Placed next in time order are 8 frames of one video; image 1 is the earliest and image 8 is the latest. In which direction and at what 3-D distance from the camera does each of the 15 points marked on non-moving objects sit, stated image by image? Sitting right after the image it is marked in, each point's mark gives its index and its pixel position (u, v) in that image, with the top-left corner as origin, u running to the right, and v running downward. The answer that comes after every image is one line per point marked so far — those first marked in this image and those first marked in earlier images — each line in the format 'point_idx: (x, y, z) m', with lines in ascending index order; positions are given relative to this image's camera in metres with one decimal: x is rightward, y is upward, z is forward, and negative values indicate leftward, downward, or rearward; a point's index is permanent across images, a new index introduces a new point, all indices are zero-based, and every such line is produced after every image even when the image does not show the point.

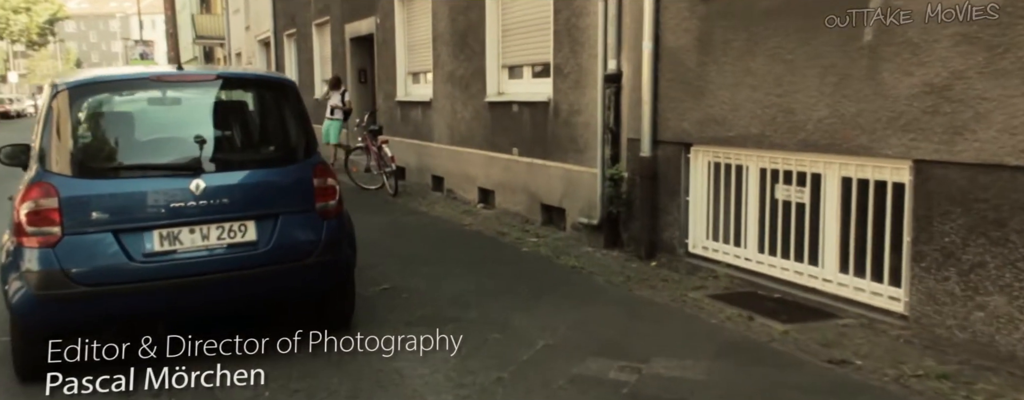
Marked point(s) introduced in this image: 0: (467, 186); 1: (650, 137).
0: (-0.6, +0.2, +10.7) m
1: (+1.1, +0.5, +6.3) m
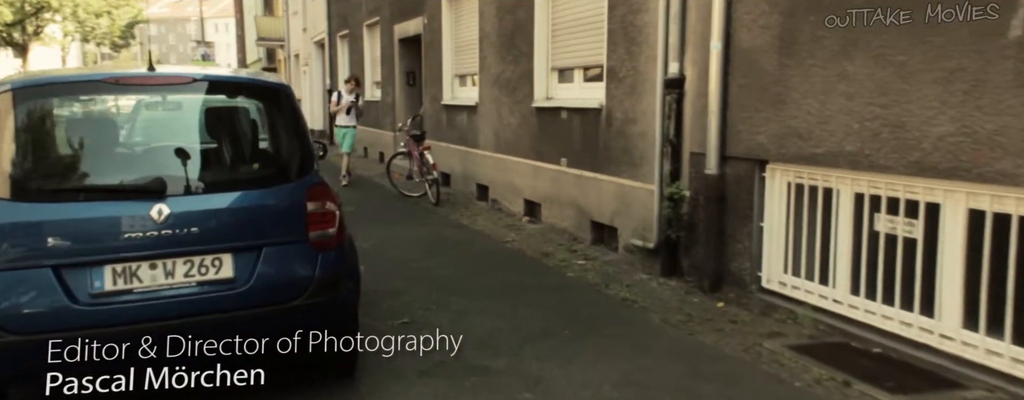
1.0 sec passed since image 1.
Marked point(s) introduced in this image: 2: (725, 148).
0: (0.0, 0.0, +10.0) m
1: (+1.4, +0.3, +5.4) m
2: (+1.4, +0.4, +5.4) m
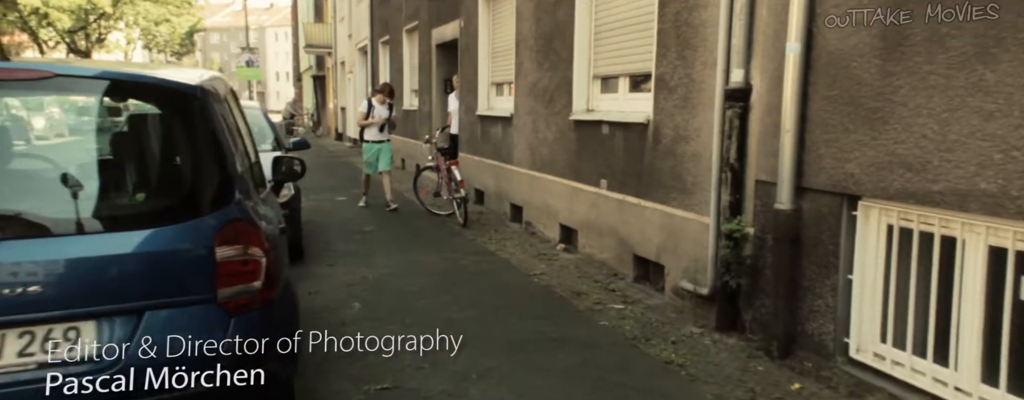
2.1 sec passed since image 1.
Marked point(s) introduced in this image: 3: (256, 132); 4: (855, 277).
0: (+0.4, -0.2, +8.9) m
1: (+1.5, +0.1, +4.3) m
2: (+1.6, +0.1, +4.3) m
3: (-2.9, +0.7, +8.8) m
4: (+1.7, -0.4, +3.9) m
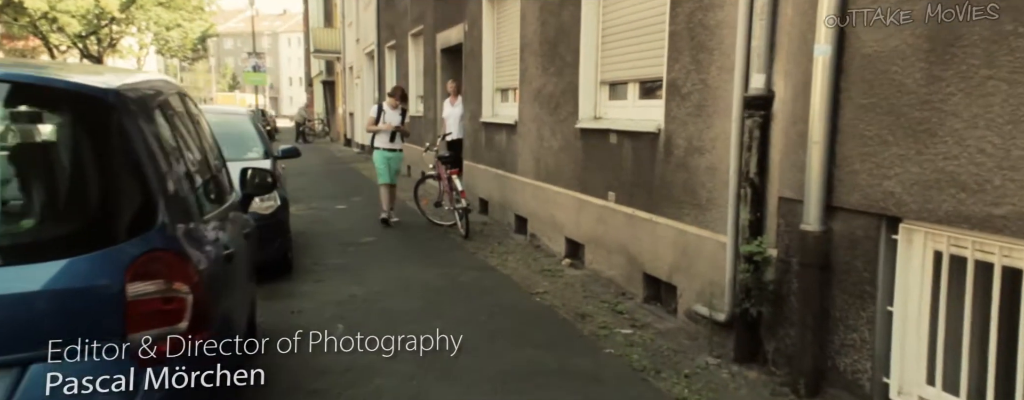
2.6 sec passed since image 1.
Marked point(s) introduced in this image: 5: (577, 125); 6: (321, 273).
0: (+0.4, -0.4, +8.5) m
1: (+1.5, 0.0, +3.8) m
2: (+1.5, 0.0, +3.8) m
3: (-2.8, +0.6, +8.4) m
4: (+1.7, -0.5, +3.5) m
5: (+0.6, +0.7, +7.8) m
6: (-1.8, -0.7, +7.4) m
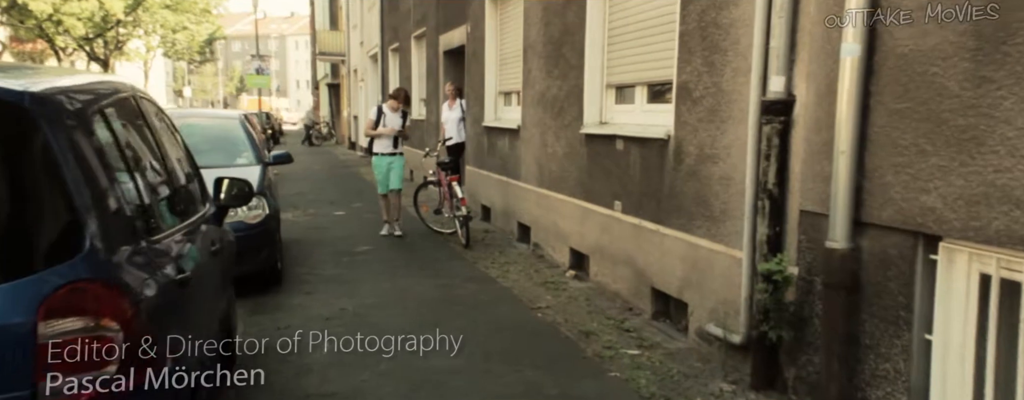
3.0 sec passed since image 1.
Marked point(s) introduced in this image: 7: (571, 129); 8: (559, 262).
0: (+0.4, -0.5, +8.1) m
1: (+1.5, -0.1, +3.5) m
2: (+1.5, 0.0, +3.4) m
3: (-2.8, +0.5, +8.1) m
4: (+1.7, -0.5, +3.1) m
5: (+0.7, +0.7, +7.4) m
6: (-1.8, -0.7, +7.1) m
7: (+0.6, +0.7, +7.8) m
8: (+0.5, -0.6, +8.0) m
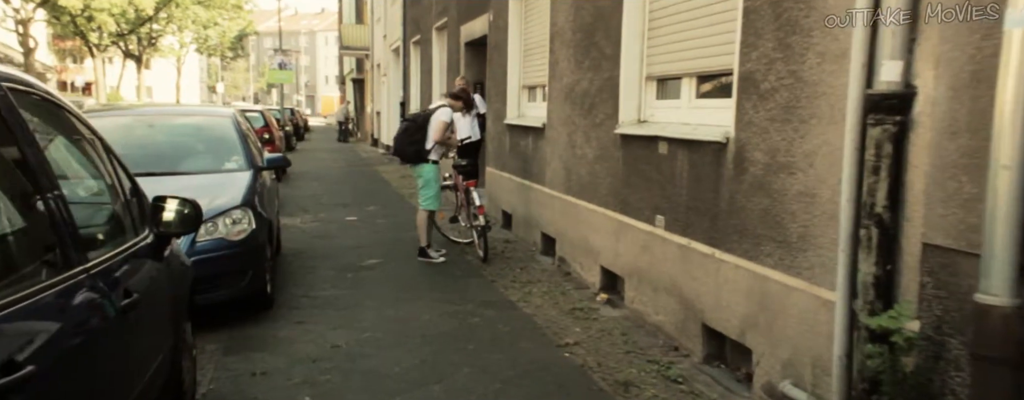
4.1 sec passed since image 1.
0: (+0.6, -0.5, +7.1) m
1: (+1.5, -0.2, +2.4) m
2: (+1.6, -0.1, +2.4) m
3: (-2.6, +0.5, +7.2) m
4: (+1.7, -0.7, +2.1) m
5: (+0.8, +0.6, +6.4) m
6: (-1.6, -0.8, +6.1) m
7: (+0.8, +0.6, +6.7) m
8: (+0.7, -0.7, +7.0) m
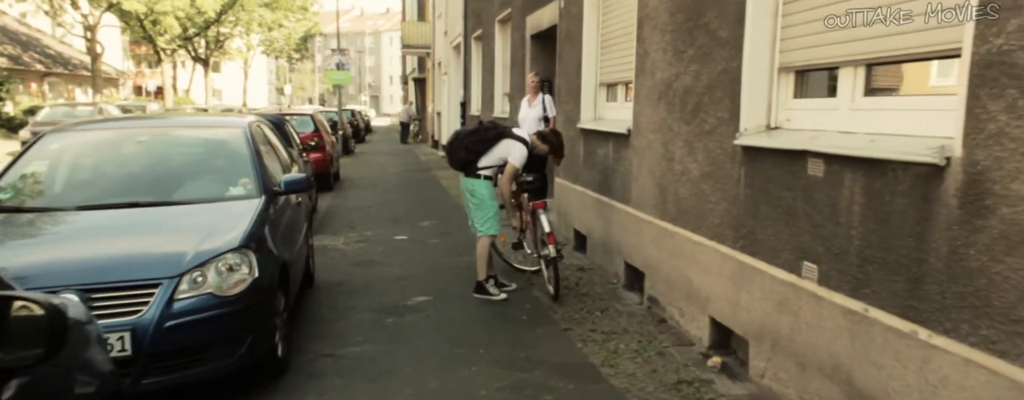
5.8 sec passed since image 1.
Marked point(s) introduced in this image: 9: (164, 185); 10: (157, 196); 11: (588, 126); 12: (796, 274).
0: (+1.2, -0.7, +5.5) m
1: (+1.7, -0.4, +0.7) m
2: (+1.7, -0.3, +0.7) m
3: (-2.0, +0.3, +5.8) m
4: (+1.8, -0.9, +0.4) m
5: (+1.3, +0.4, +4.8) m
6: (-1.1, -1.0, +4.7) m
7: (+1.3, +0.4, +5.1) m
8: (+1.2, -0.9, +5.3) m
9: (-2.4, +0.1, +5.5) m
10: (-2.4, 0.0, +5.4) m
11: (+0.8, +0.8, +8.4) m
12: (+1.4, -0.4, +4.0) m
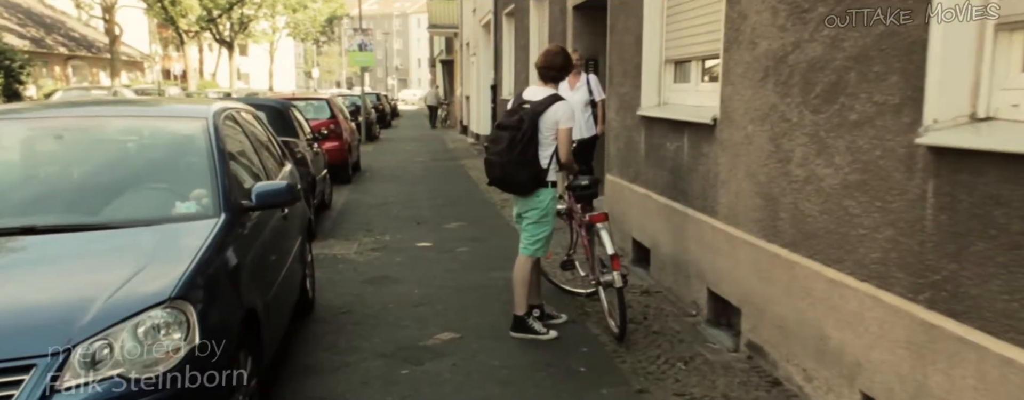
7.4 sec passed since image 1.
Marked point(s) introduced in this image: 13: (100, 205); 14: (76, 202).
0: (+1.5, -0.8, +3.9) m
1: (+1.8, -0.6, -0.9) m
2: (+1.9, -0.5, -0.9) m
3: (-1.7, +0.2, +4.3) m
4: (+2.0, -1.1, -1.3) m
5: (+1.6, +0.3, +3.1) m
6: (-0.8, -1.1, +3.1) m
7: (+1.6, +0.3, +3.5) m
8: (+1.5, -1.0, +3.7) m
9: (-2.1, 0.0, +4.0) m
10: (-2.1, -0.1, +3.9) m
11: (+1.2, +0.8, +6.8) m
12: (+1.7, -0.5, +2.4) m
13: (-2.1, 0.0, +4.0) m
14: (-2.2, 0.0, +4.0) m
